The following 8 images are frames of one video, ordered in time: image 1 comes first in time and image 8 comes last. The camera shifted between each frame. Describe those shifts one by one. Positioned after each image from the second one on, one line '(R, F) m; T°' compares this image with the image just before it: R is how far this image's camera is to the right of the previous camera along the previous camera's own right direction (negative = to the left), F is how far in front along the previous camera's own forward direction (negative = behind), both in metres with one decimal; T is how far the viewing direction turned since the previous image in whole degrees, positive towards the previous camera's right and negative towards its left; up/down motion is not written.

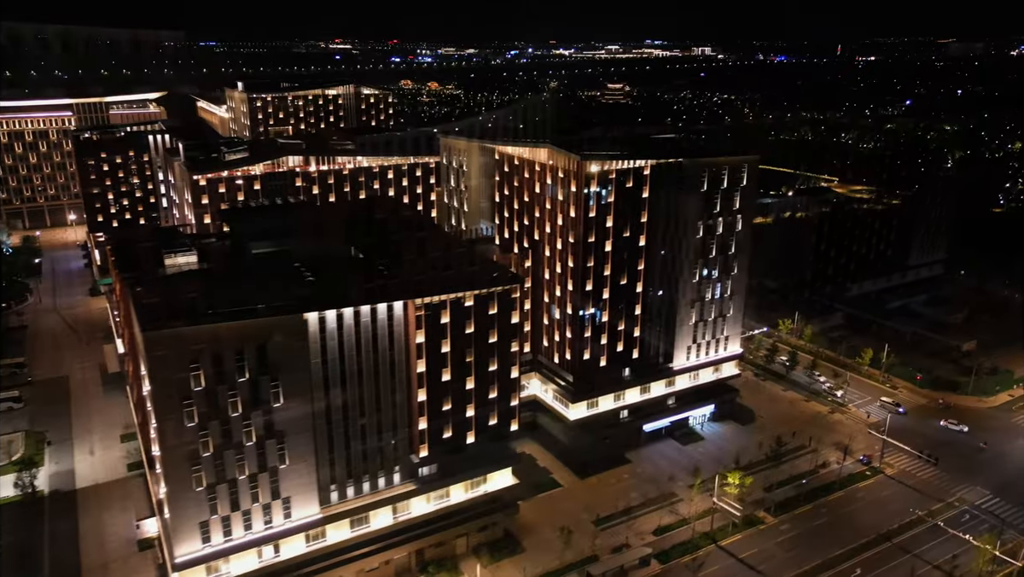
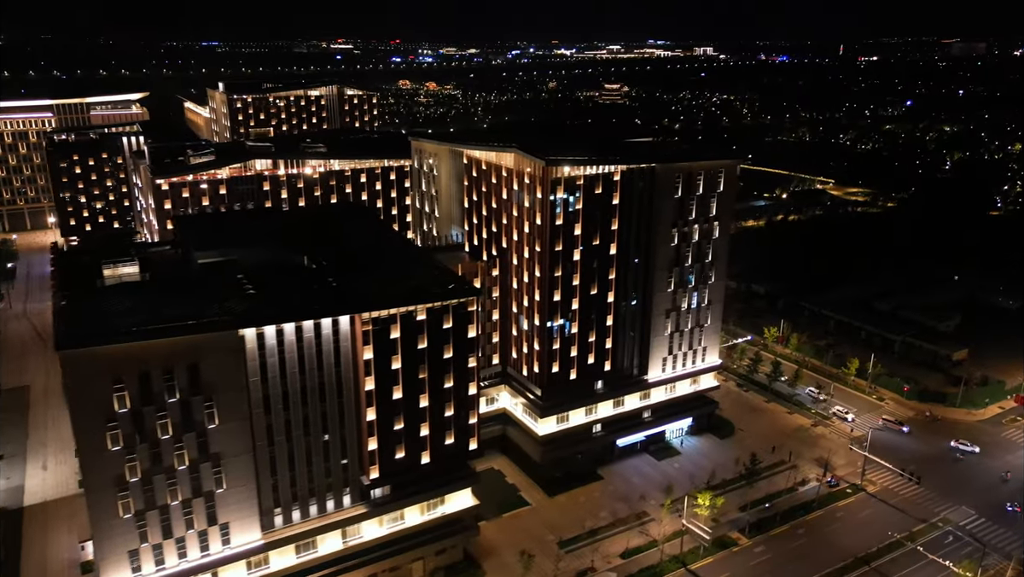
(+3.0, +2.6) m; 0°
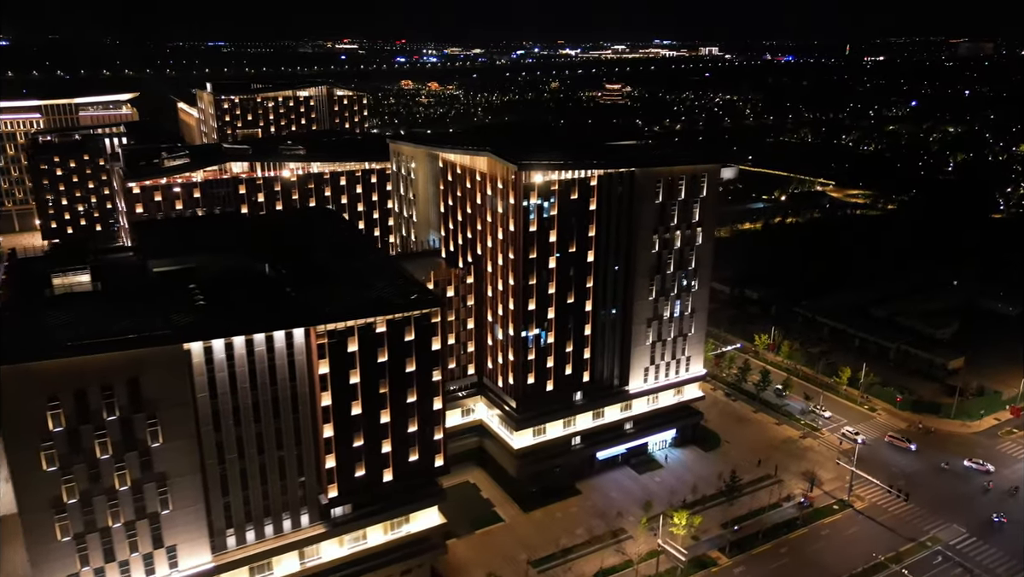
(+2.5, +2.1) m; 0°
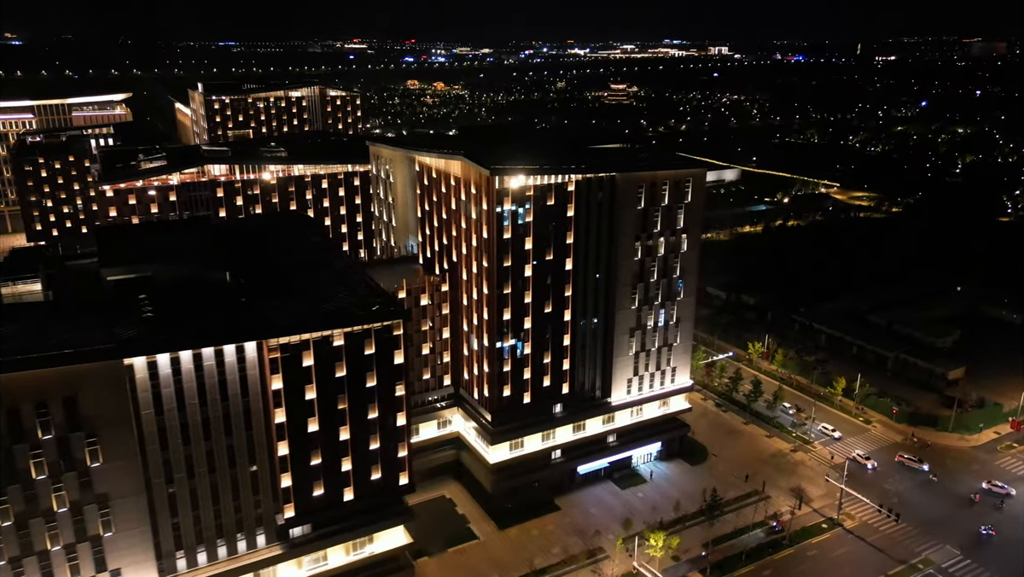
(+2.6, +2.2) m; -1°
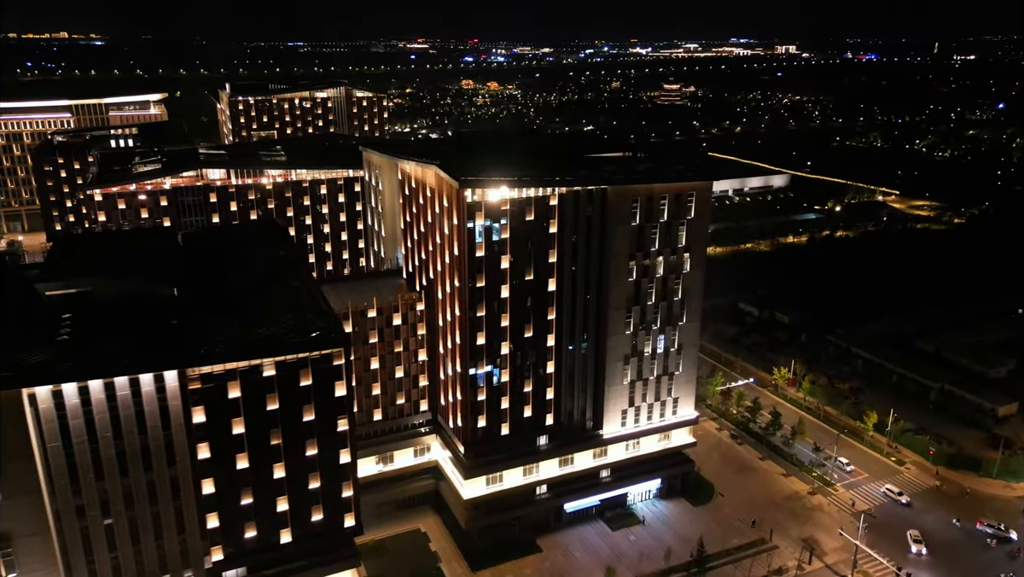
(+5.6, +5.0) m; -4°
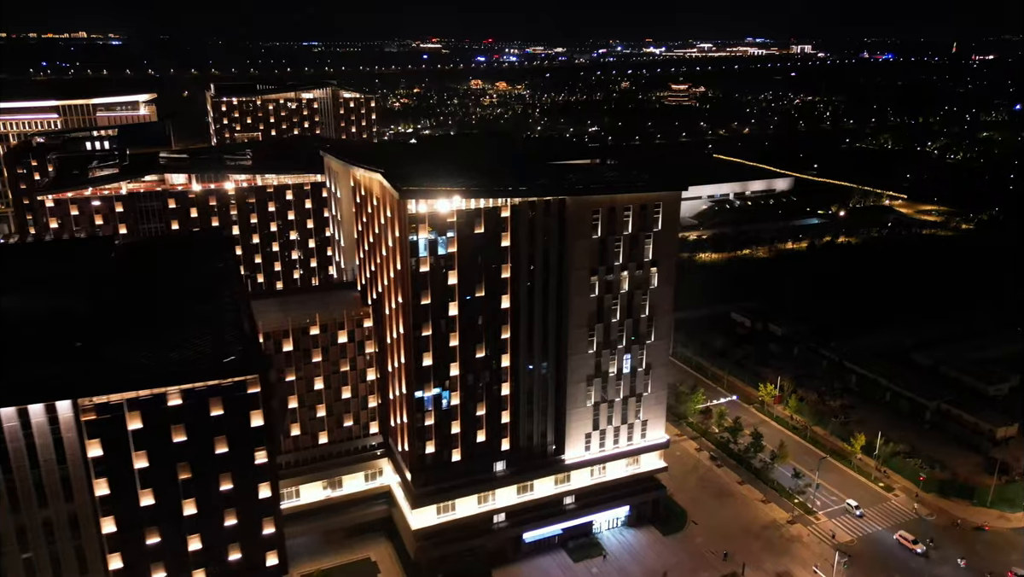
(+4.1, +3.5) m; -1°
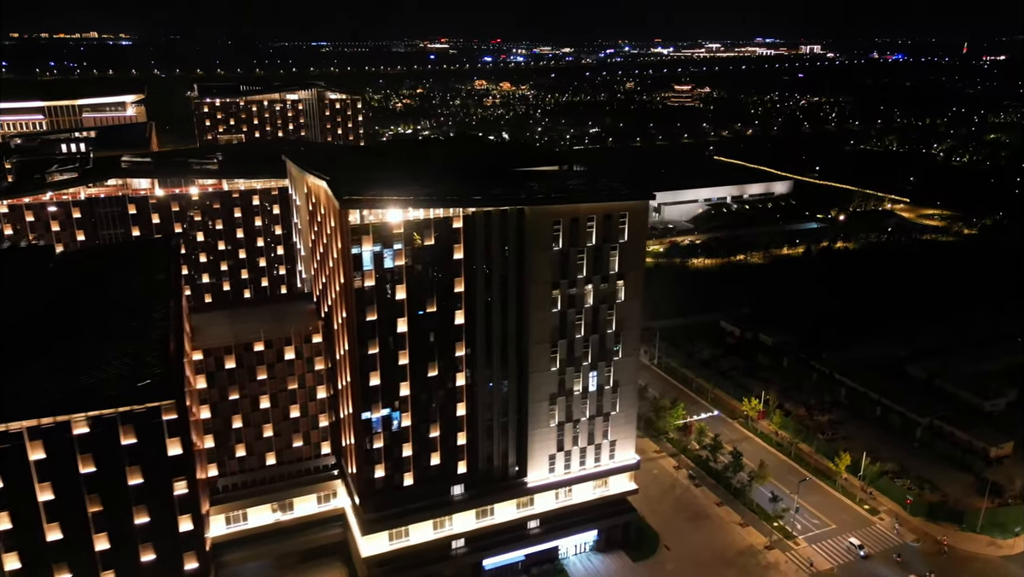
(+3.3, +2.8) m; -1°
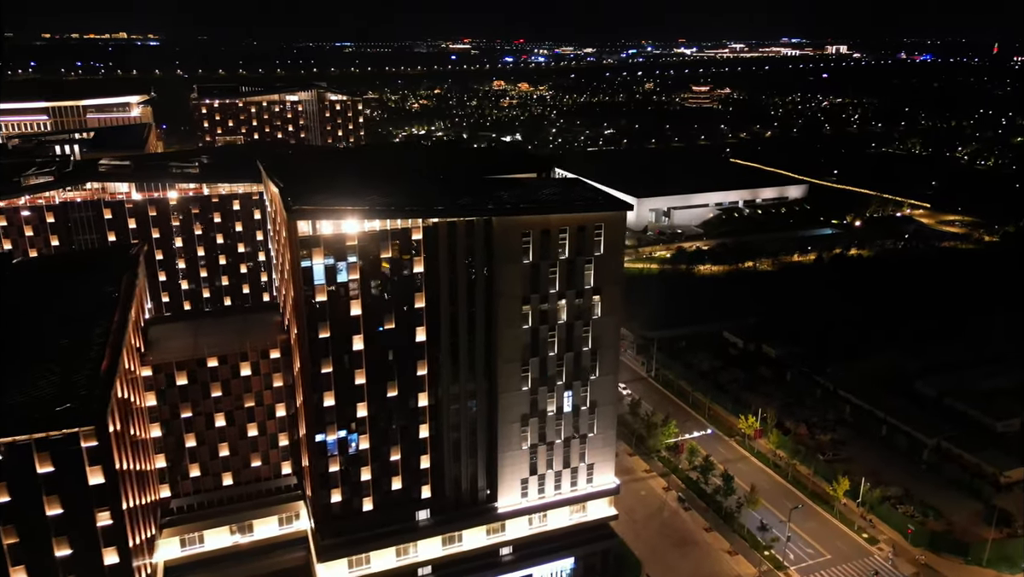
(+3.3, +2.8) m; -2°
